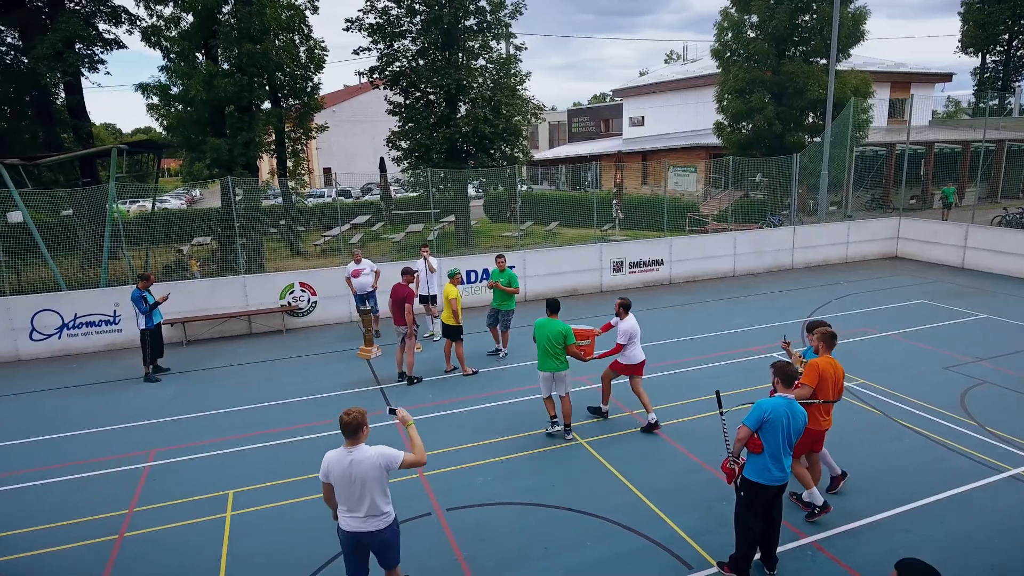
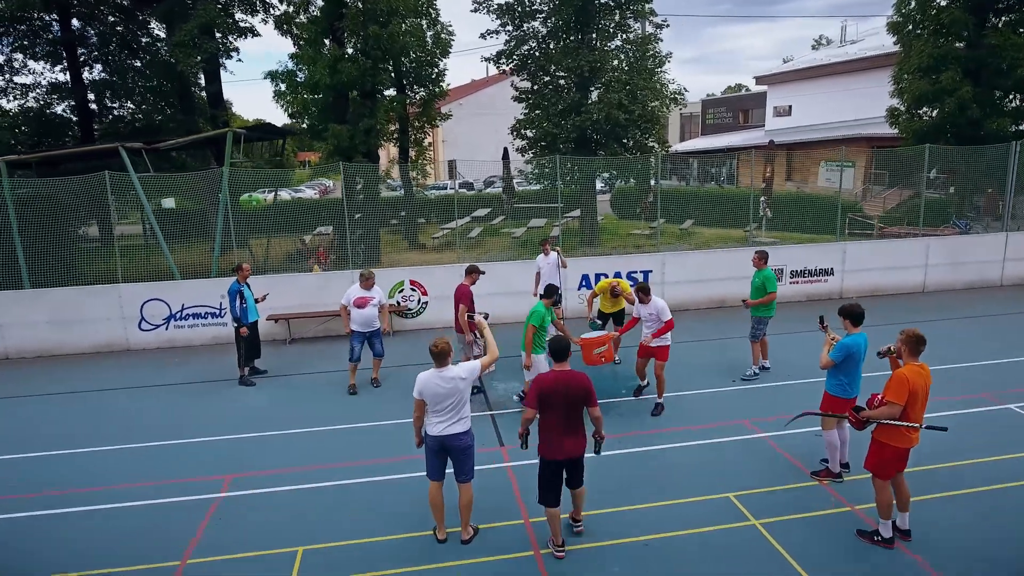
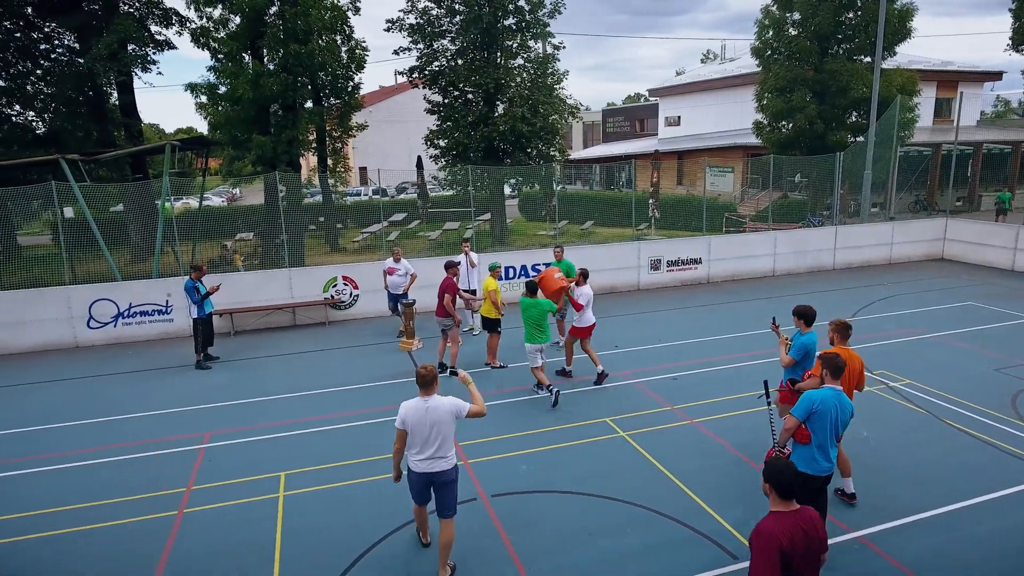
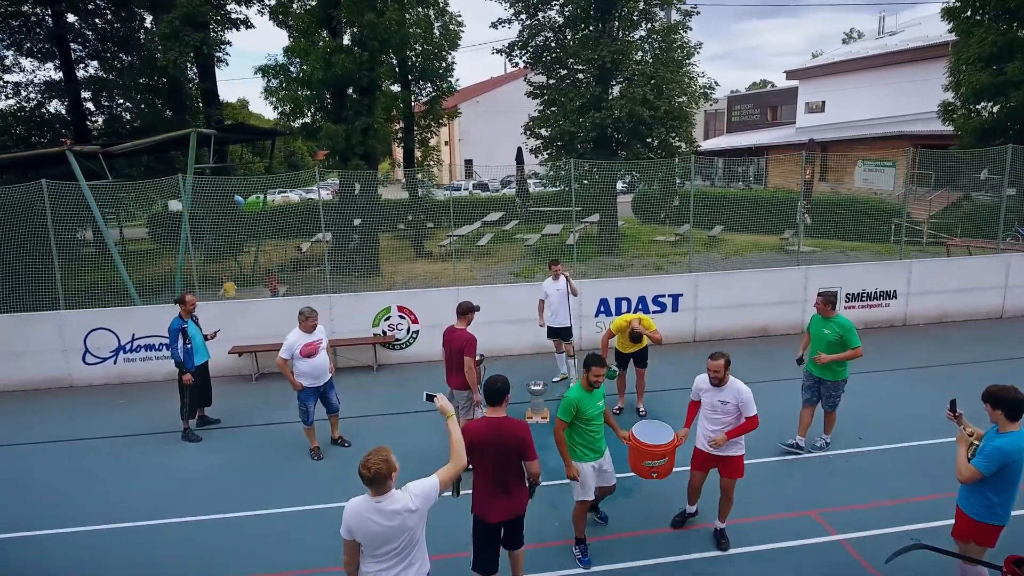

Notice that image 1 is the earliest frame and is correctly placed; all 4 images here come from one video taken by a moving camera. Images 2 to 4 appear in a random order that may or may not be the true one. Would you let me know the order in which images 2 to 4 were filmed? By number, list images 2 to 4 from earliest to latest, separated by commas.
3, 2, 4
